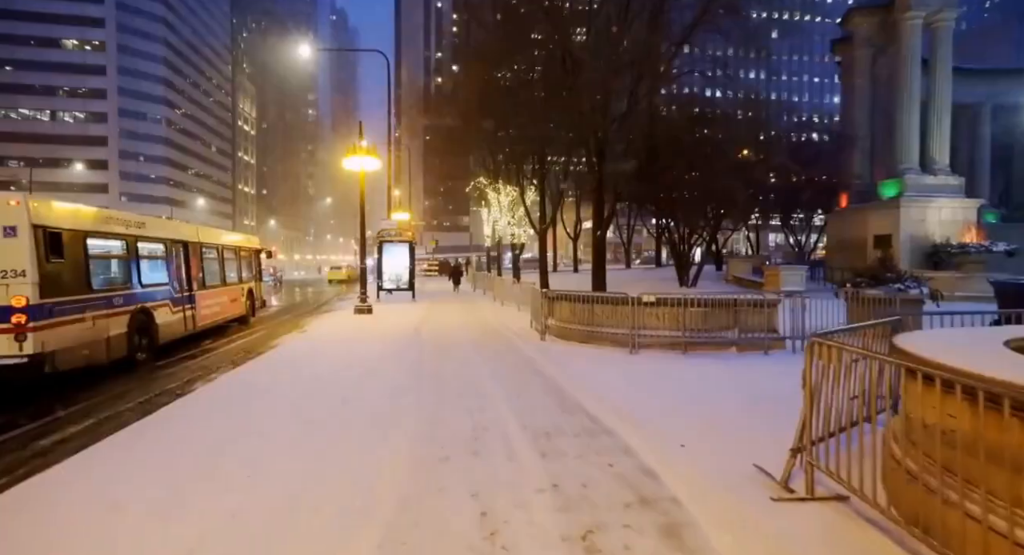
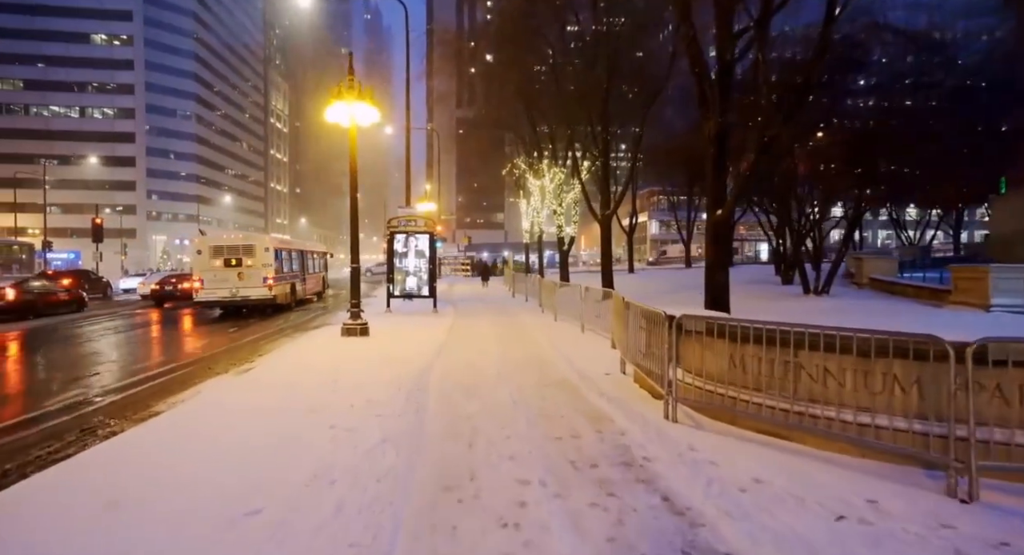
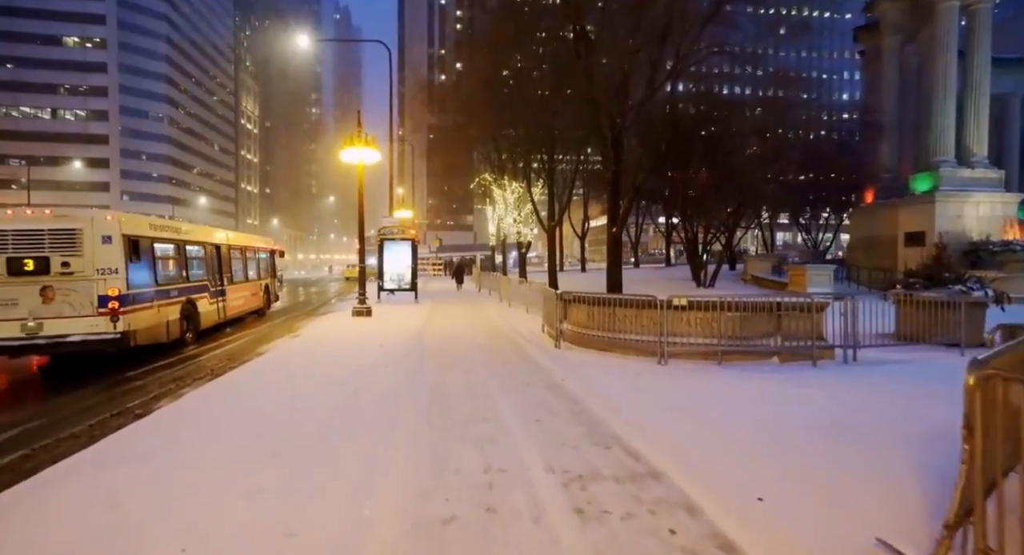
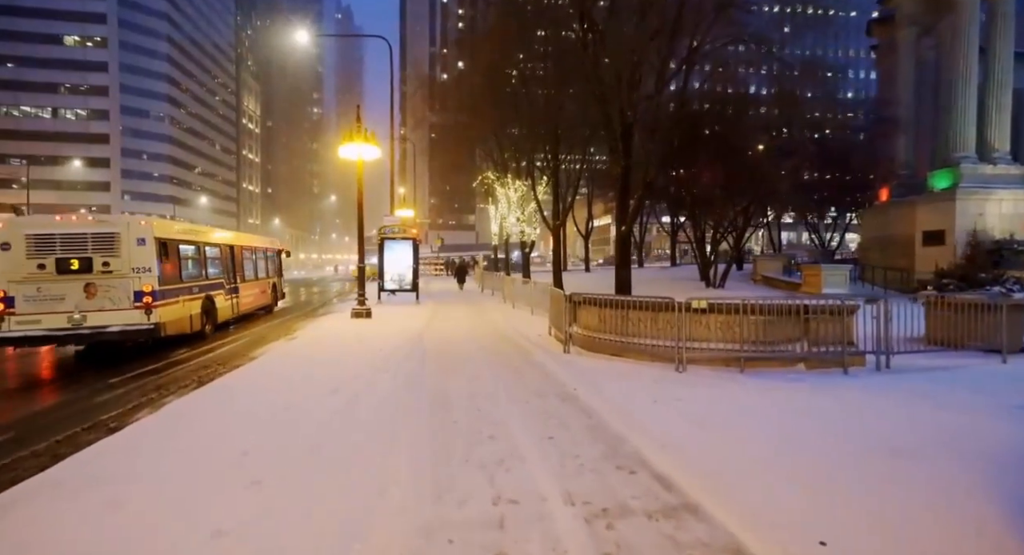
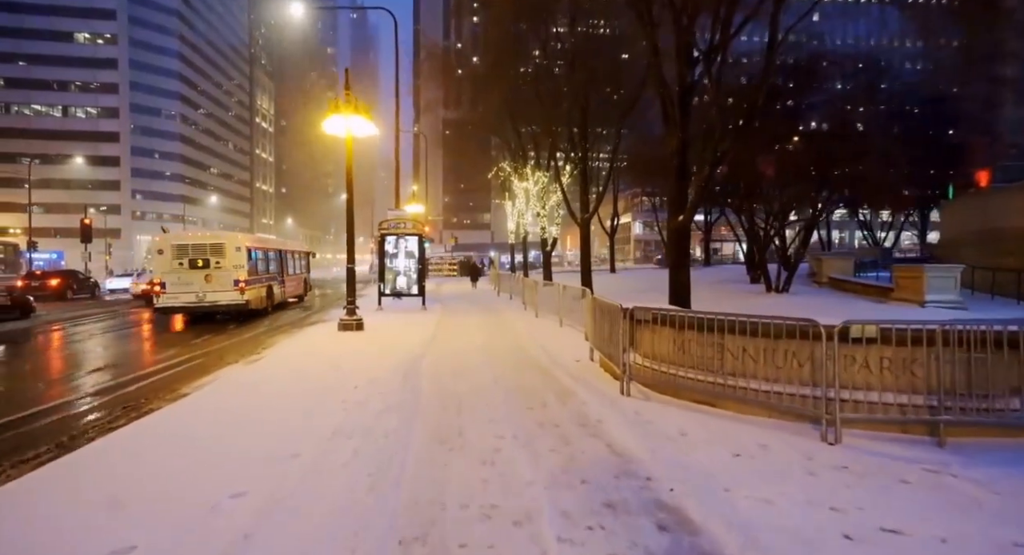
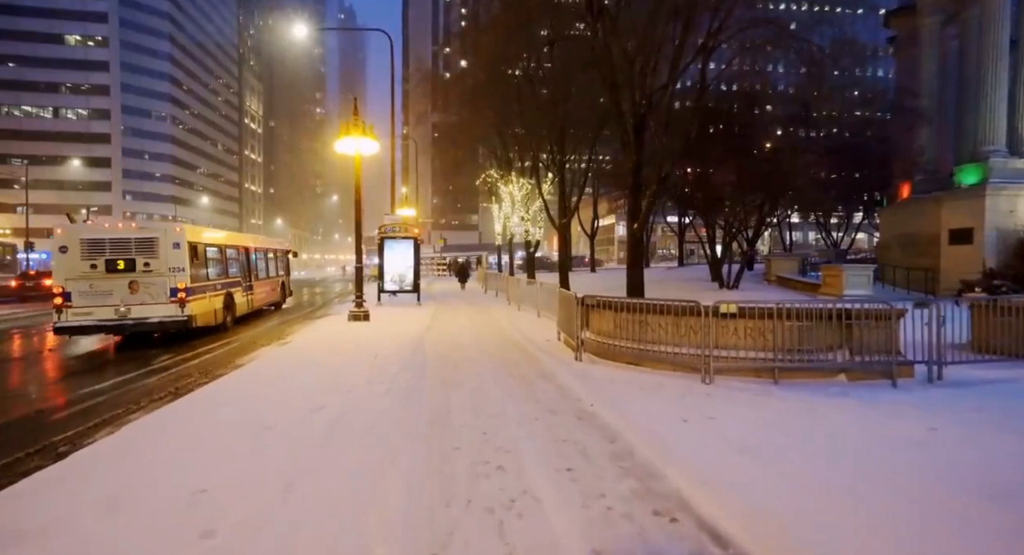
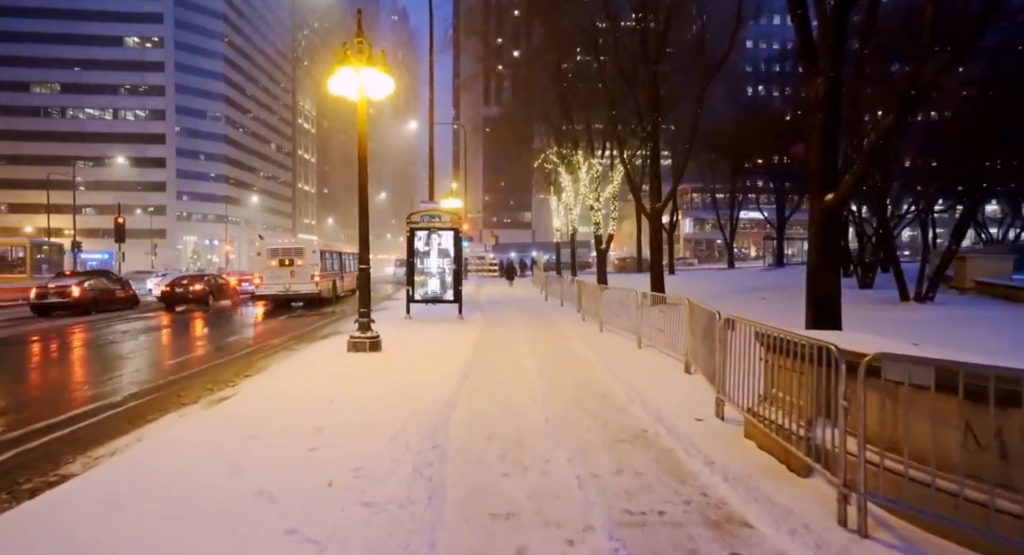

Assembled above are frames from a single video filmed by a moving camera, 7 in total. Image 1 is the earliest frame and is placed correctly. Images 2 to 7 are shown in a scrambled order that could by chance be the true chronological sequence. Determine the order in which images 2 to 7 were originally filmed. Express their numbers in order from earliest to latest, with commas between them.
3, 4, 6, 5, 2, 7
